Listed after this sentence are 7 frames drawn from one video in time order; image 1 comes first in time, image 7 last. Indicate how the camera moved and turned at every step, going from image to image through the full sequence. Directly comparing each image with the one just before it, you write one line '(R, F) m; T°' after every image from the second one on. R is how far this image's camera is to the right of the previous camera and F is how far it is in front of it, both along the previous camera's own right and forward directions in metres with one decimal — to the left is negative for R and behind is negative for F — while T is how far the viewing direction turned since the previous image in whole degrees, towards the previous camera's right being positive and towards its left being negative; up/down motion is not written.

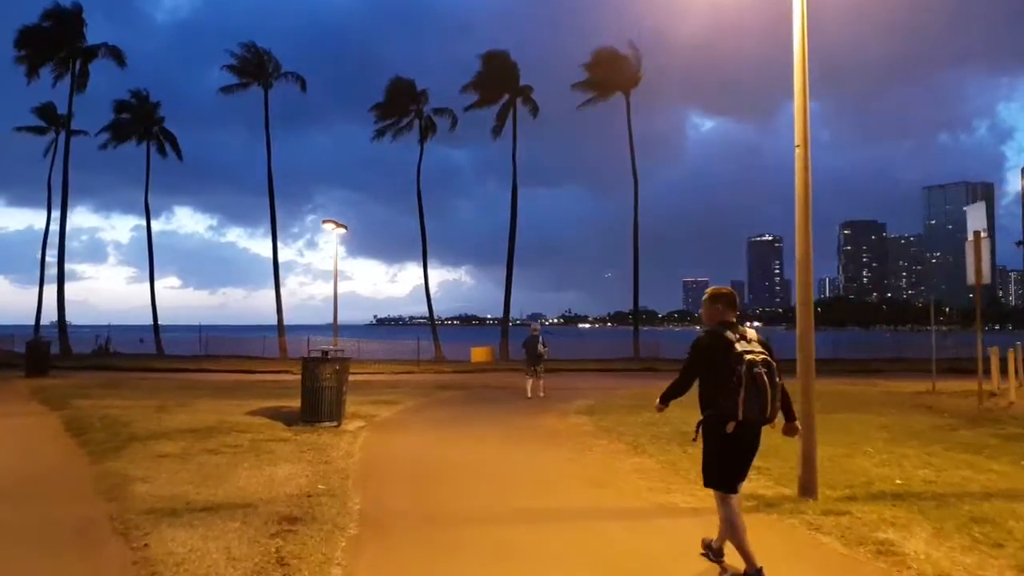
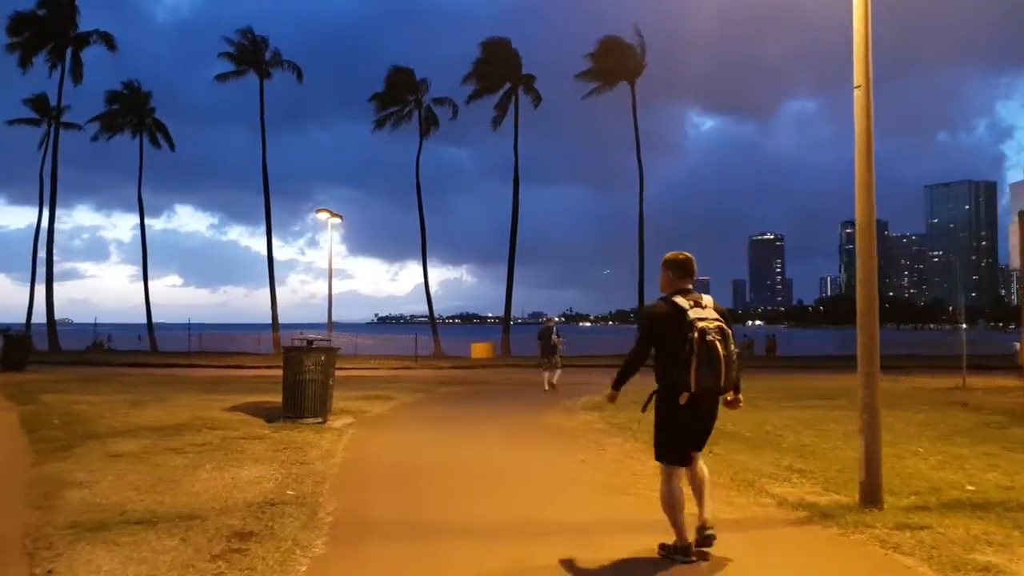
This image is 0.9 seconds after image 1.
(0.0, +1.3) m; 0°
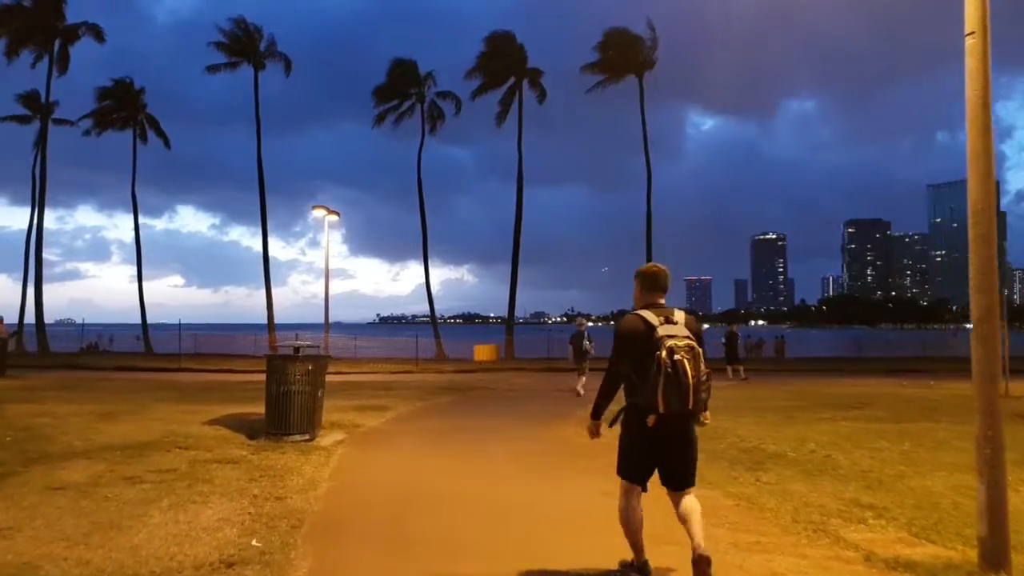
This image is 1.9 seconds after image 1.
(-0.1, +1.4) m; 0°
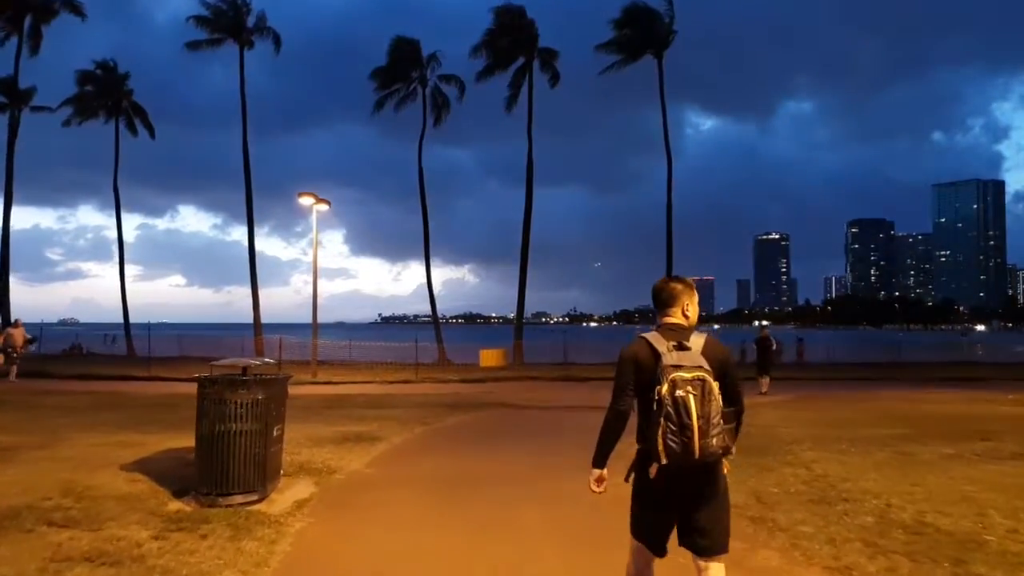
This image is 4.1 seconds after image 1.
(-0.3, +3.6) m; 0°
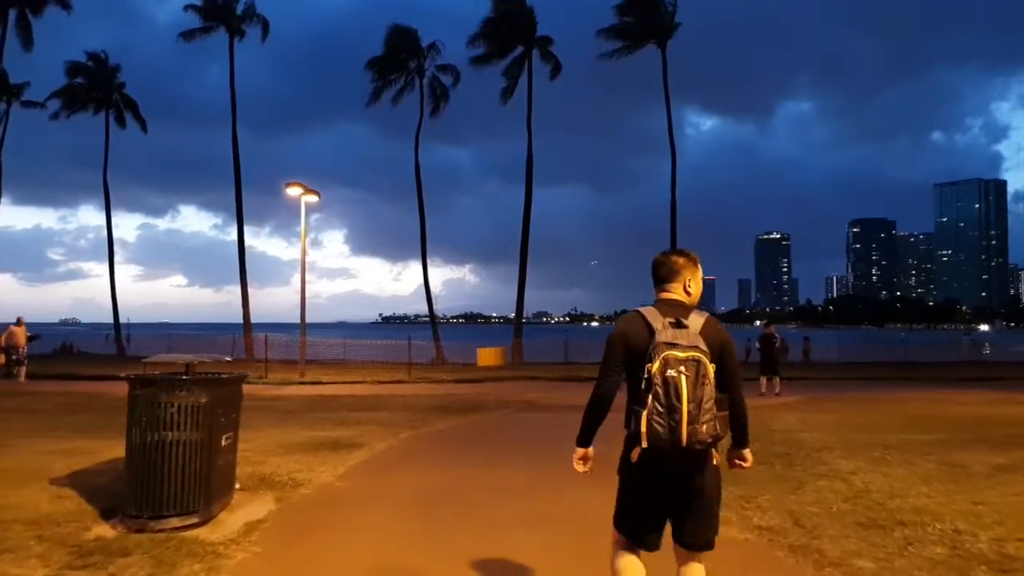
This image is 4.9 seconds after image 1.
(+0.1, +1.3) m; 0°
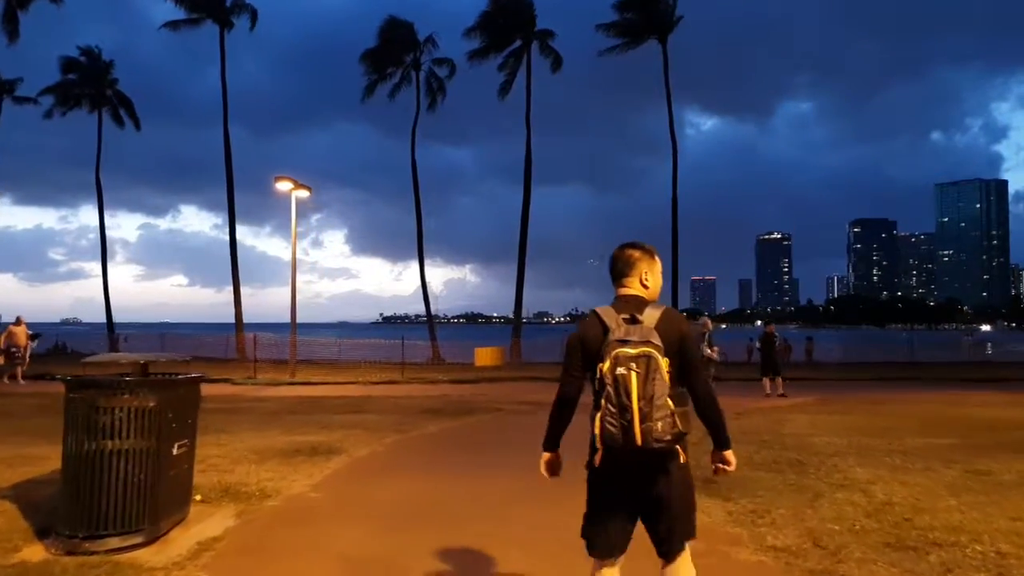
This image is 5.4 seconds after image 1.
(+0.1, +0.8) m; 0°
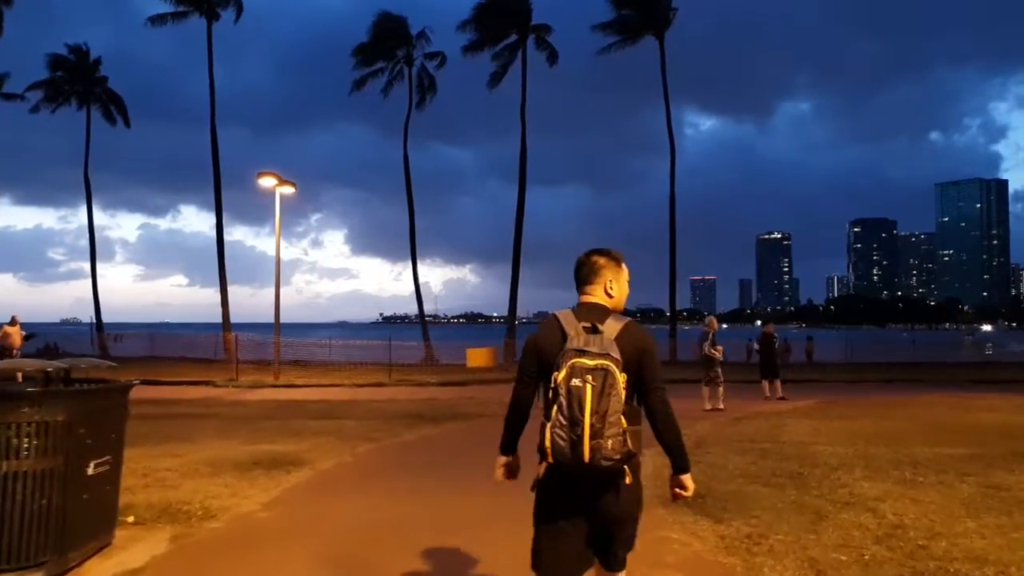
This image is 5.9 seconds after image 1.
(+0.3, +0.8) m; 0°
